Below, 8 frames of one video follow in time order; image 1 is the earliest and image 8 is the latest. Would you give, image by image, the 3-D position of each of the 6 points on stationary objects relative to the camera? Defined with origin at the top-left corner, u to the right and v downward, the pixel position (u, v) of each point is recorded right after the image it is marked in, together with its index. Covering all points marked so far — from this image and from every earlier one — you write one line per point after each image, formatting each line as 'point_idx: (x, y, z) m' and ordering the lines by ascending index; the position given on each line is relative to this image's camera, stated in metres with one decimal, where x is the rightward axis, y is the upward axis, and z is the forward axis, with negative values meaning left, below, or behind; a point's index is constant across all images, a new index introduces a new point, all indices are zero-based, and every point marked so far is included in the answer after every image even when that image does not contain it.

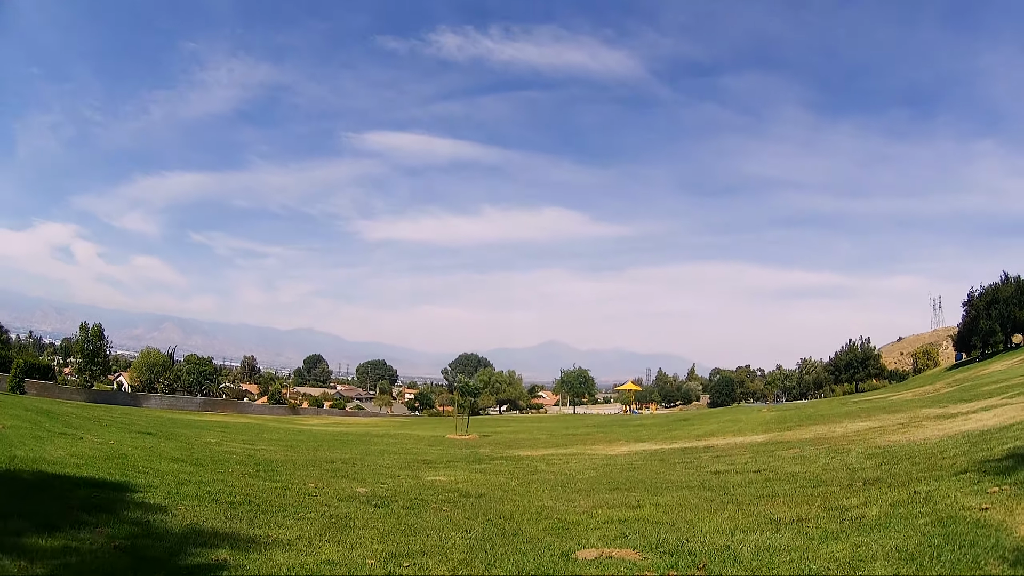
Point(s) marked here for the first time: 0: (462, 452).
0: (-1.9, -5.1, +19.7) m
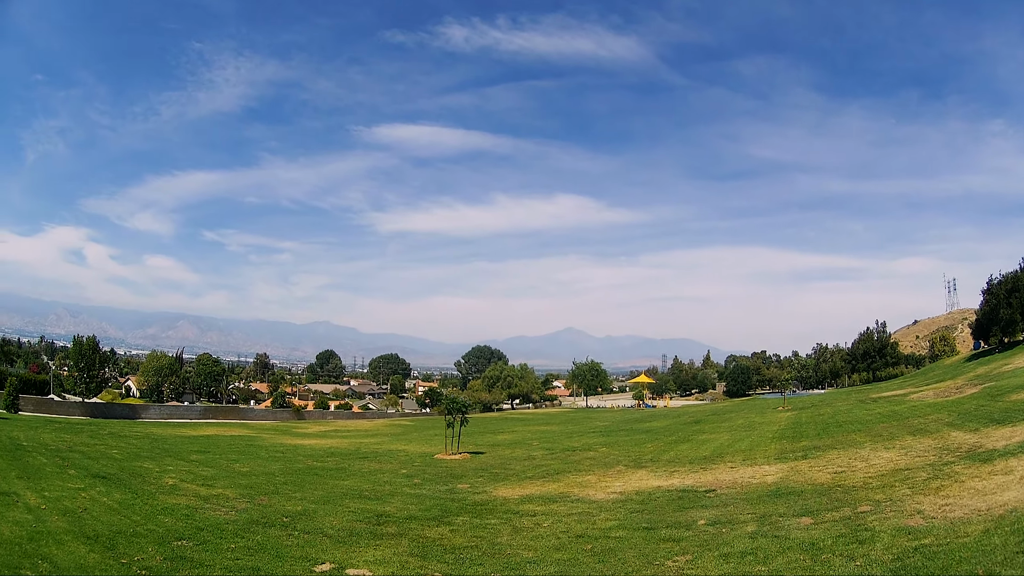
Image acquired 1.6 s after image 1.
0: (-2.4, -5.6, +18.0) m
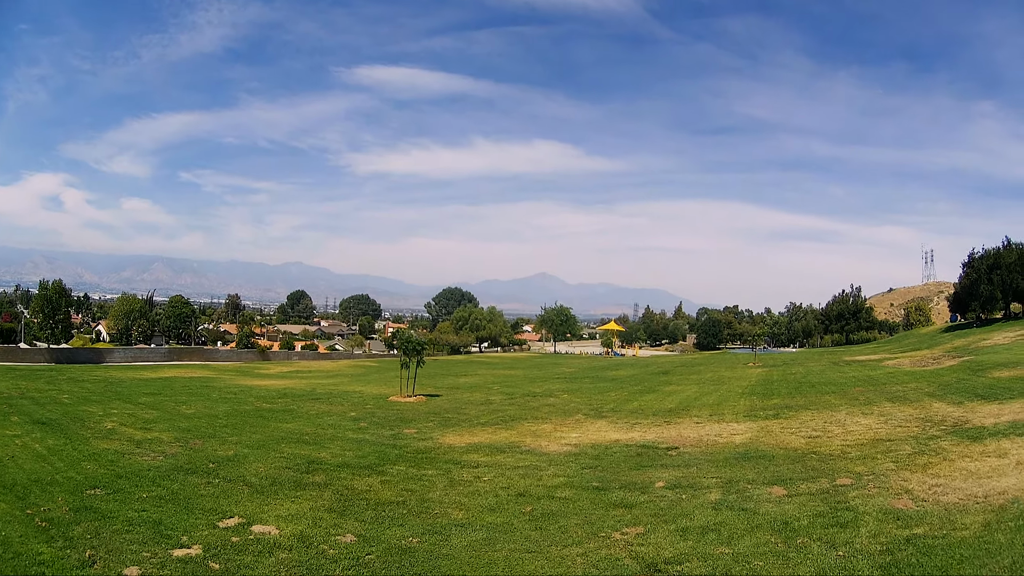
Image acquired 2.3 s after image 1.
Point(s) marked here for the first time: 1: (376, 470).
0: (-3.7, -3.8, +16.9) m
1: (-2.5, -3.3, +11.3) m
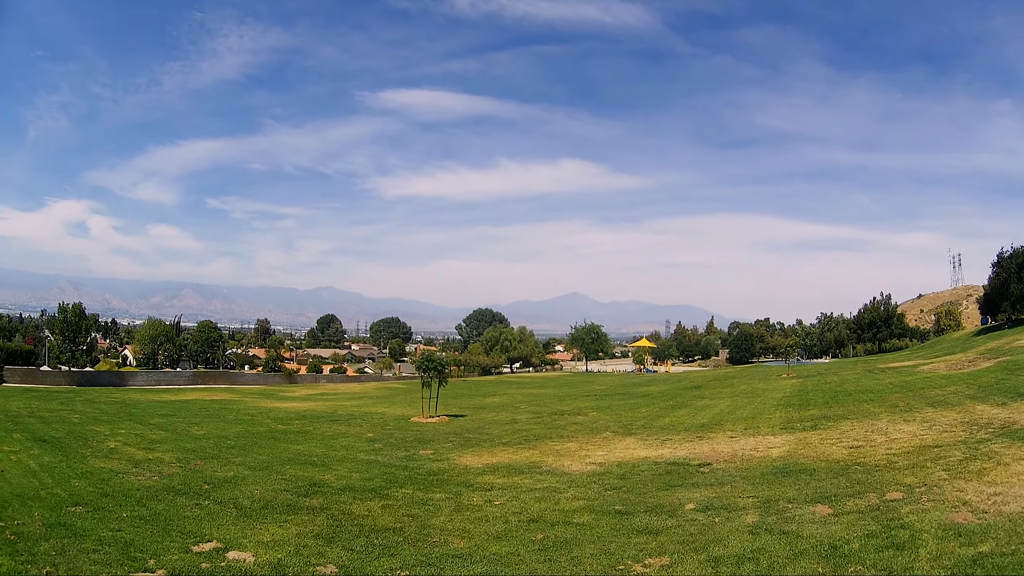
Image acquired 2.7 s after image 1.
0: (-3.1, -4.2, +16.2) m
1: (-2.2, -3.5, +10.6) m
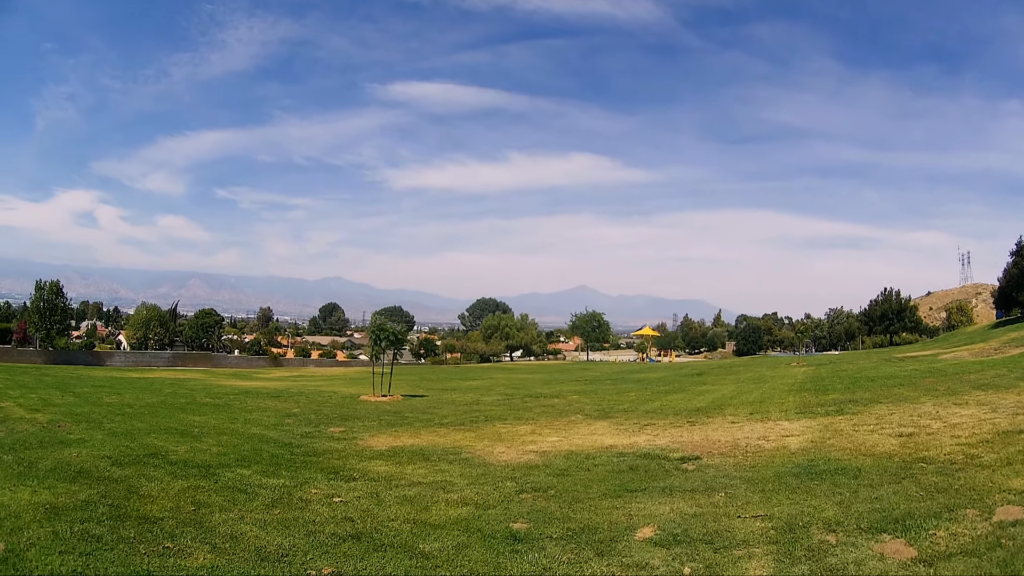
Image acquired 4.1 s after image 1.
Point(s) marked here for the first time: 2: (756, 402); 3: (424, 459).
0: (-4.3, -3.0, +12.7) m
1: (-3.5, -2.3, +7.0) m
2: (+6.0, -2.8, +15.5) m
3: (-1.2, -2.4, +8.6) m
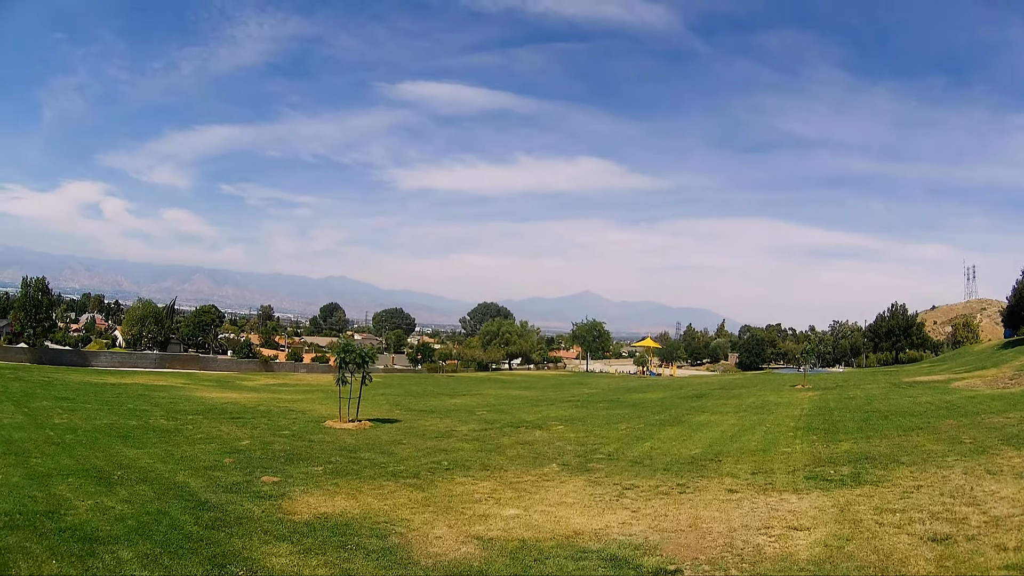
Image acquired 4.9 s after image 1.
0: (-5.0, -3.4, +10.9) m
1: (-4.2, -2.8, +5.3) m
2: (+5.3, -3.5, +13.7) m
3: (-1.9, -2.9, +6.9) m
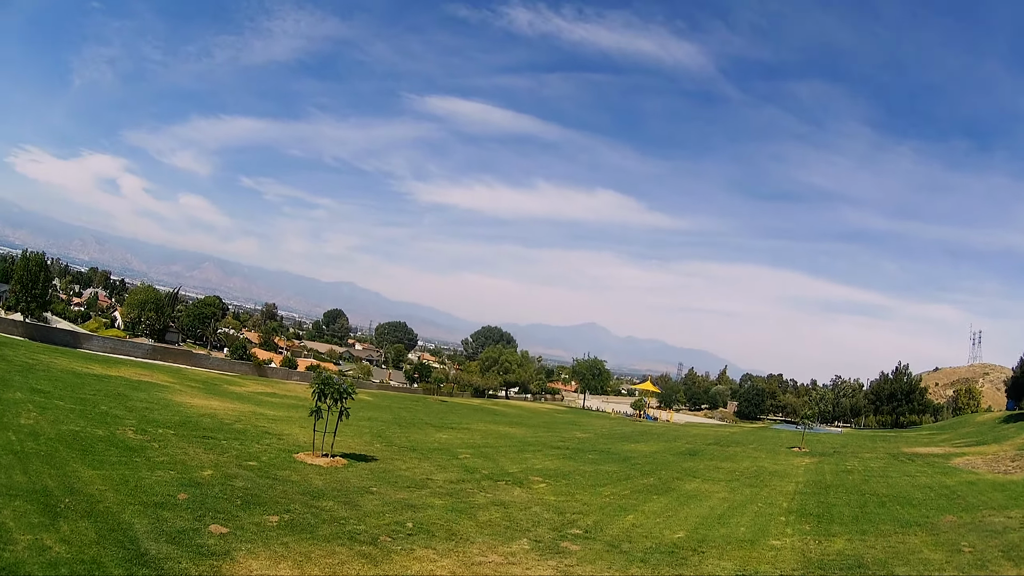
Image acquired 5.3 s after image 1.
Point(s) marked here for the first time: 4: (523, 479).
0: (-5.6, -4.0, +10.2) m
1: (-4.8, -3.2, +4.6) m
2: (+4.7, -5.2, +12.8) m
3: (-2.5, -3.6, +6.1) m
4: (+0.4, -5.9, +19.4) m
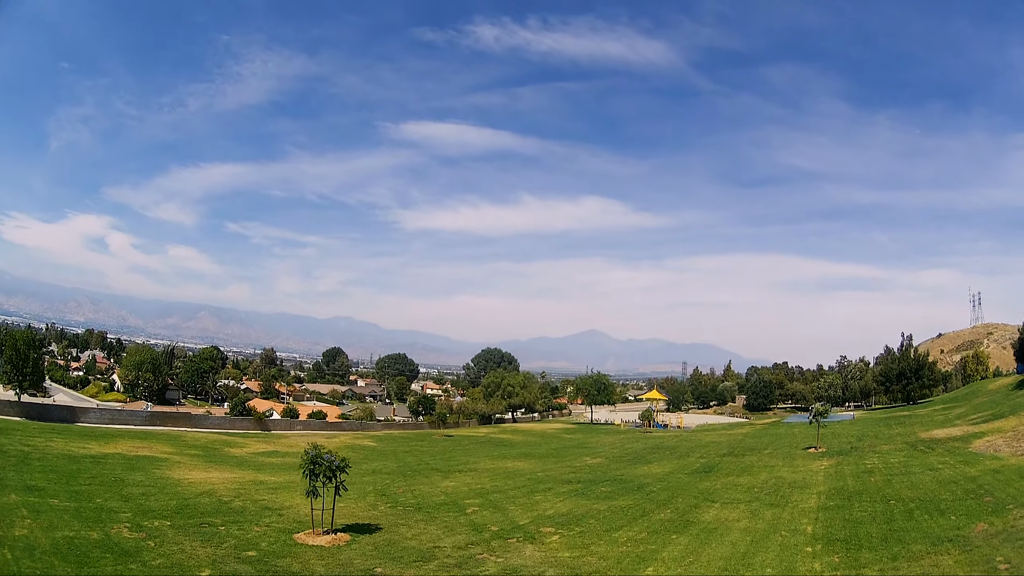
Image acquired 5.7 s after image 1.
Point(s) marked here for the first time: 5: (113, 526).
0: (-5.4, -5.7, +9.4) m
1: (-4.6, -4.7, +3.8) m
2: (+5.0, -5.9, +12.1) m
3: (-2.3, -4.9, +5.4) m
4: (+0.7, -7.2, +18.6) m
5: (-12.2, -7.2, +19.1) m
